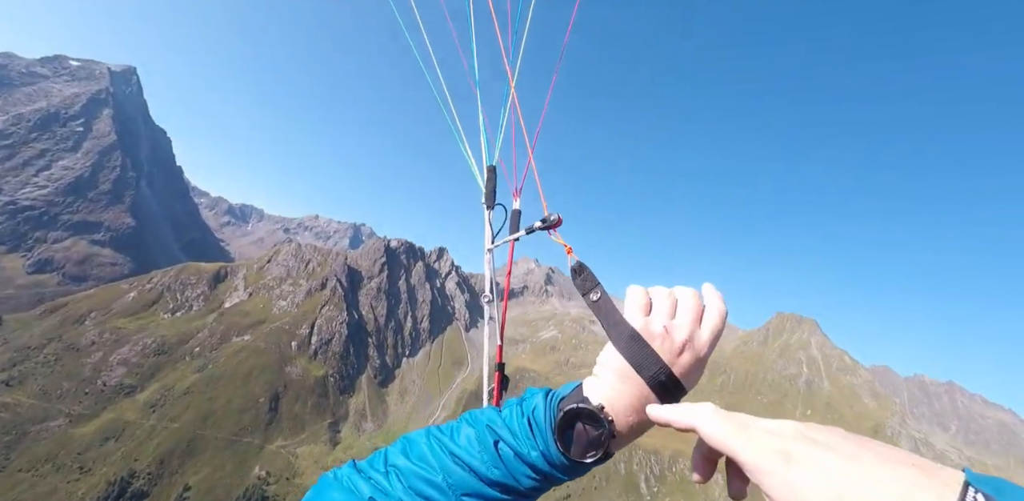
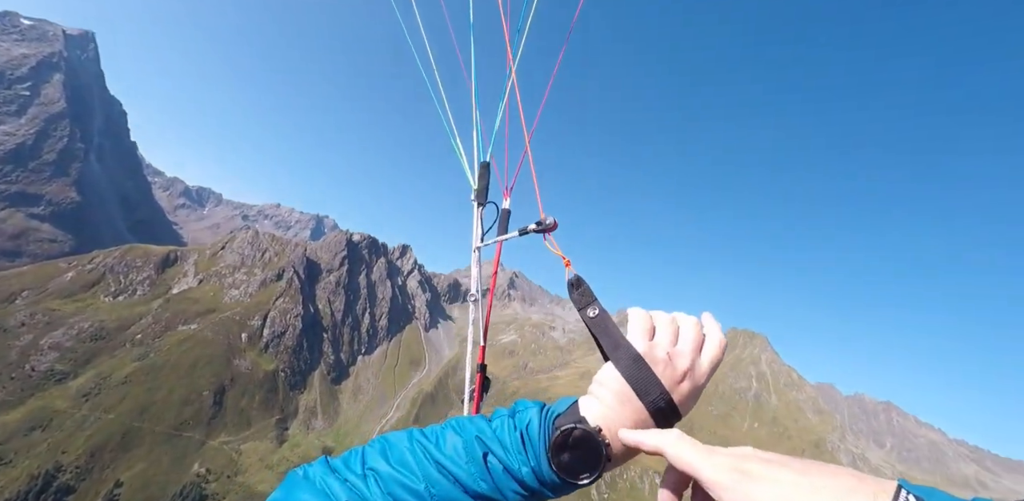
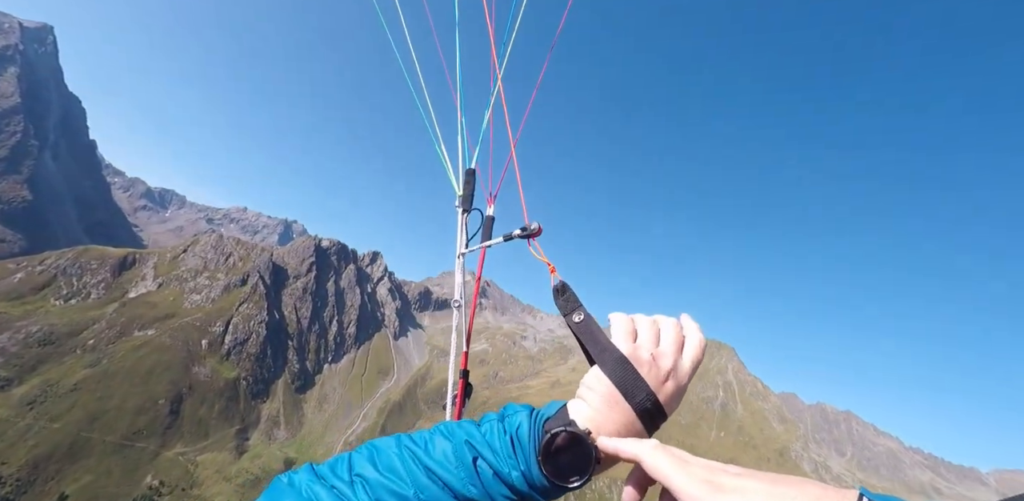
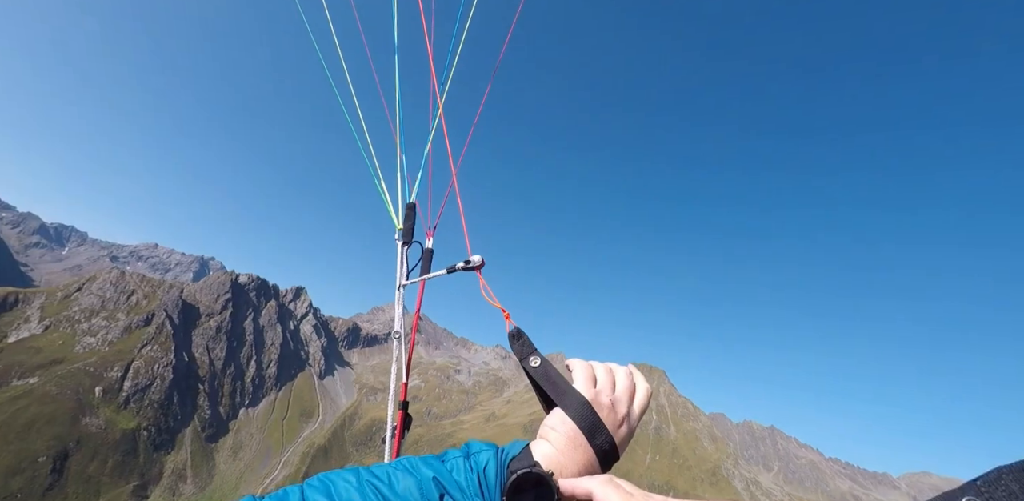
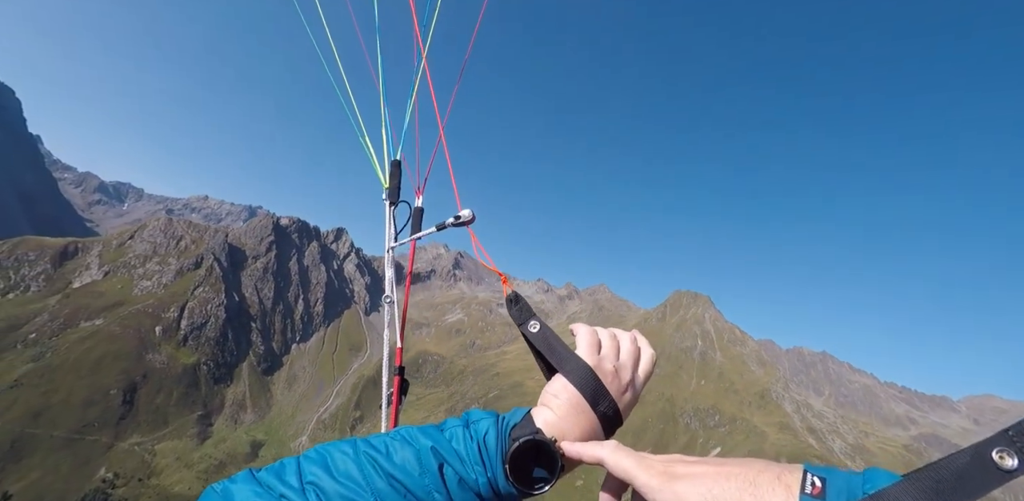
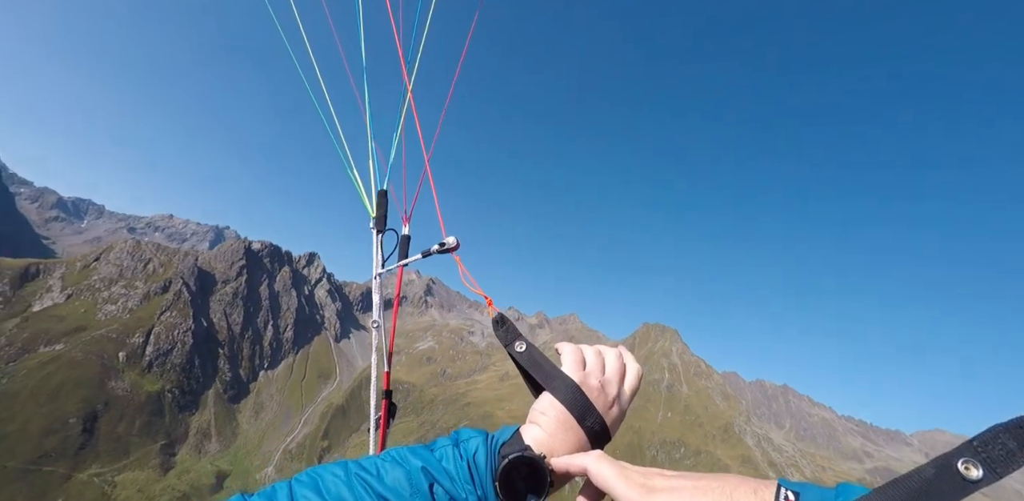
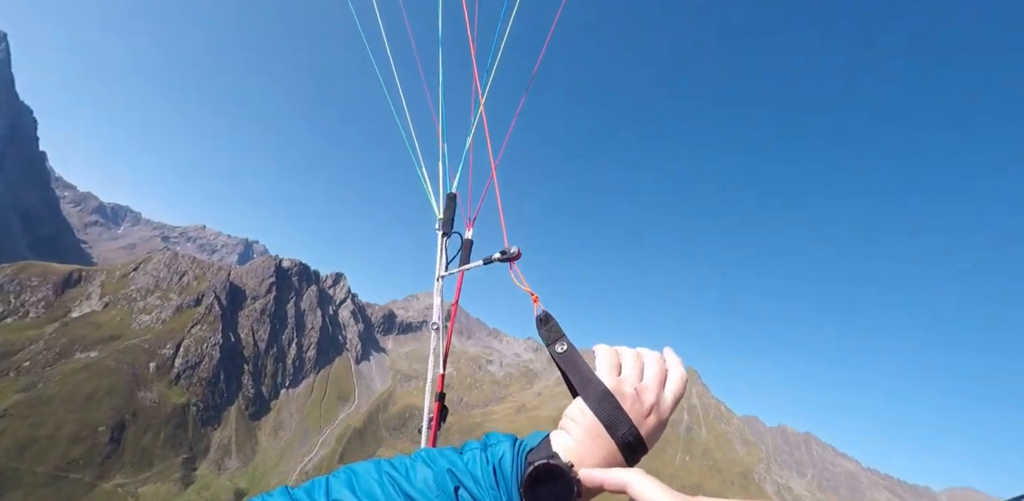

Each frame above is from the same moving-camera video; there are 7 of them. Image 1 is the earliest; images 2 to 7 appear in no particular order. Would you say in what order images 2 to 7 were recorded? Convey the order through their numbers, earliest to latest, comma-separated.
2, 3, 7, 4, 6, 5
